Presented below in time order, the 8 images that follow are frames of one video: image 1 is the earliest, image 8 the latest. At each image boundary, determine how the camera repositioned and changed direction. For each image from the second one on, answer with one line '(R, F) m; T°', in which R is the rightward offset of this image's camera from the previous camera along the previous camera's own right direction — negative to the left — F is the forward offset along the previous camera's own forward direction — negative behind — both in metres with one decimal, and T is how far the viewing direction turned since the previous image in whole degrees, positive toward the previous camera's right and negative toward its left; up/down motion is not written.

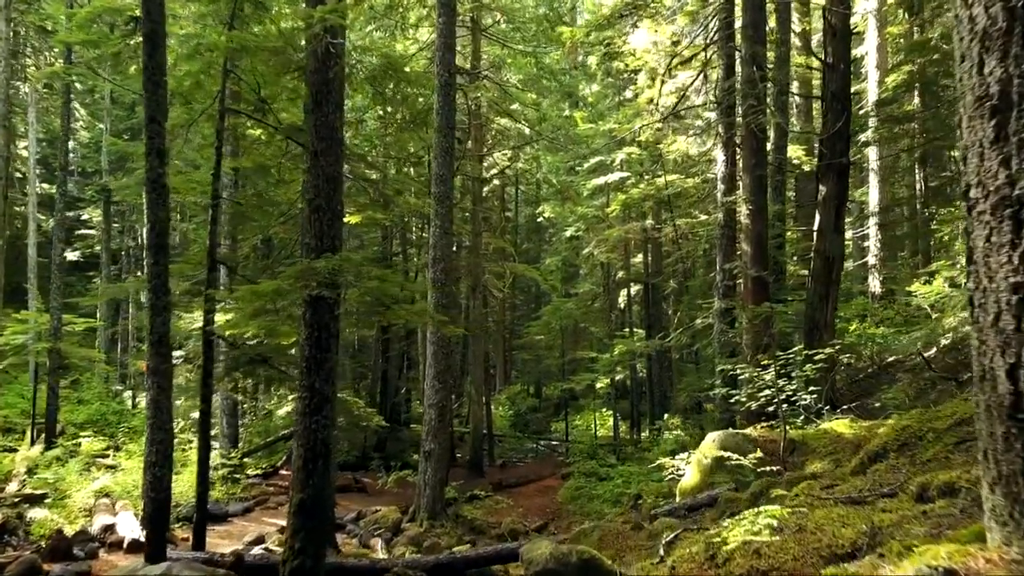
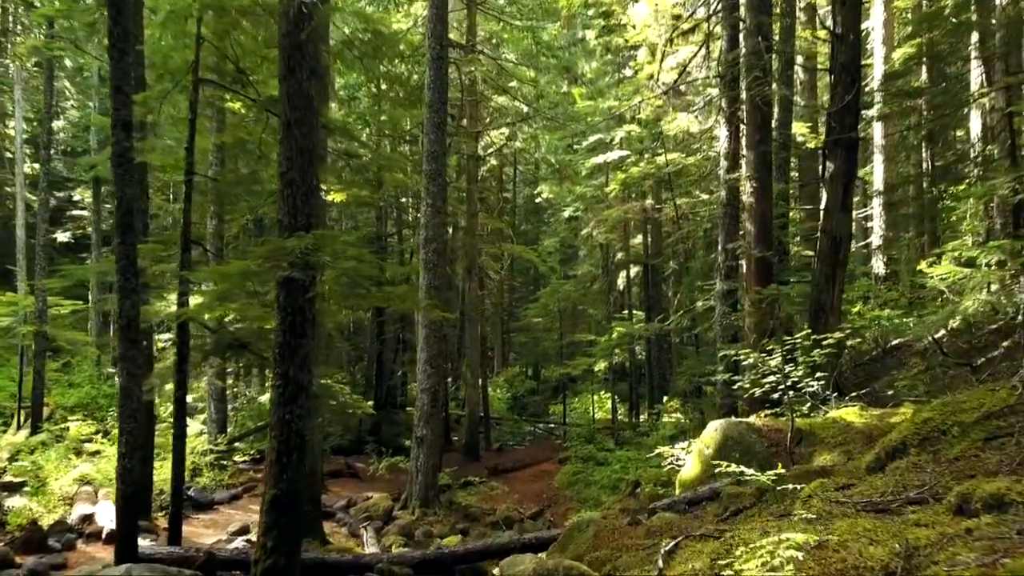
(+0.1, +0.4) m; 0°
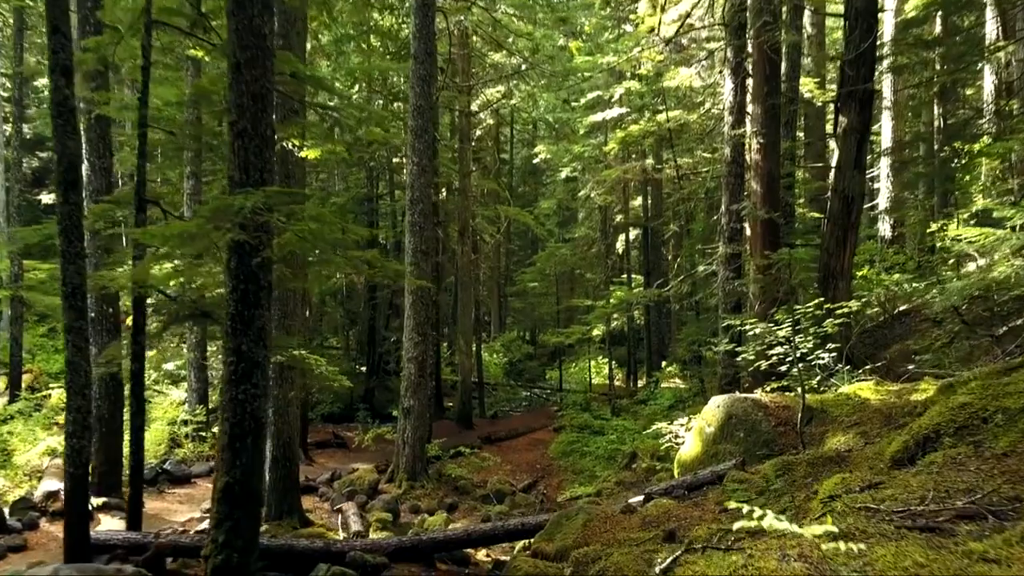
(+0.1, +0.7) m; 0°
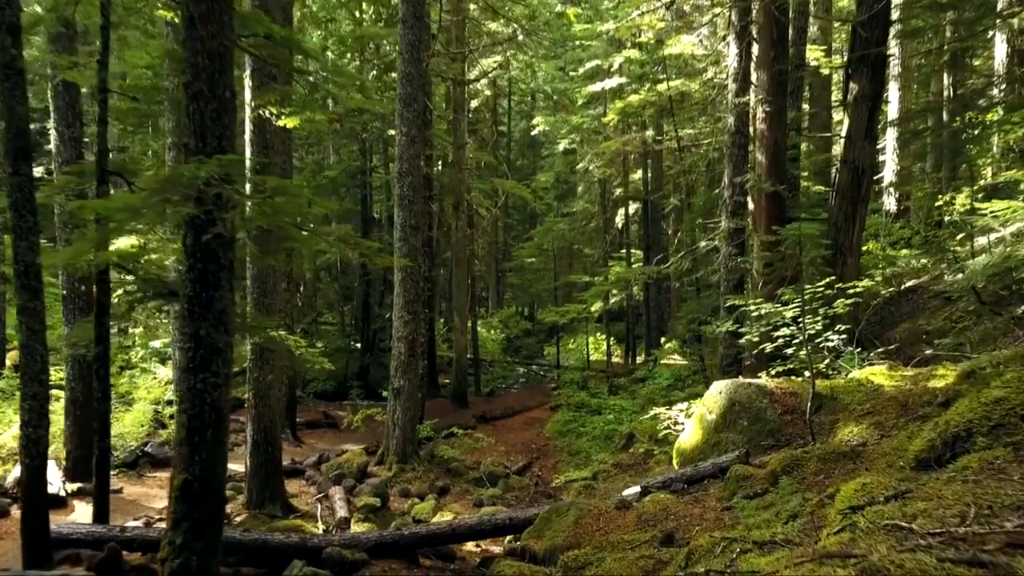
(+0.1, +0.5) m; 0°
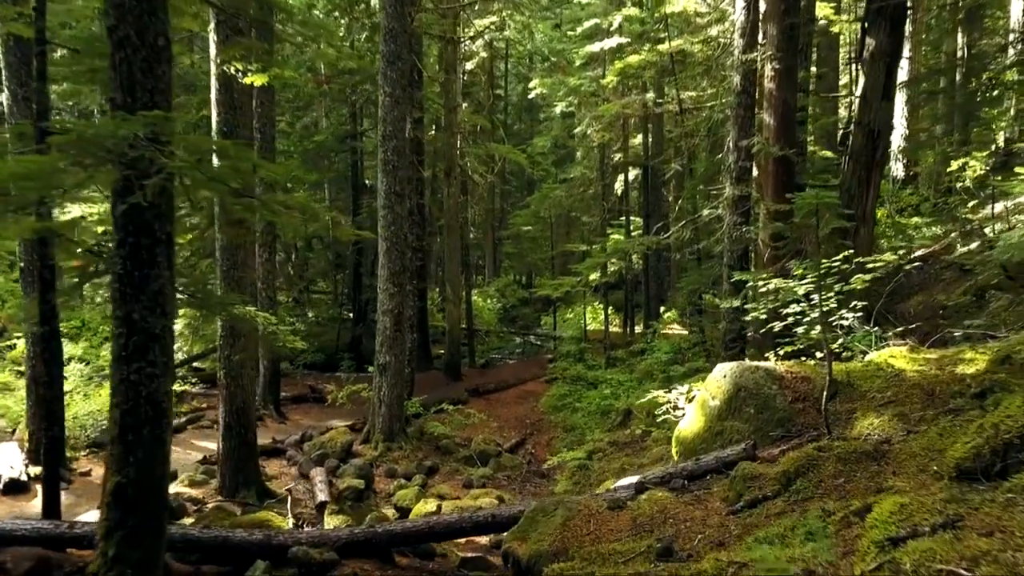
(+0.1, +0.6) m; 0°
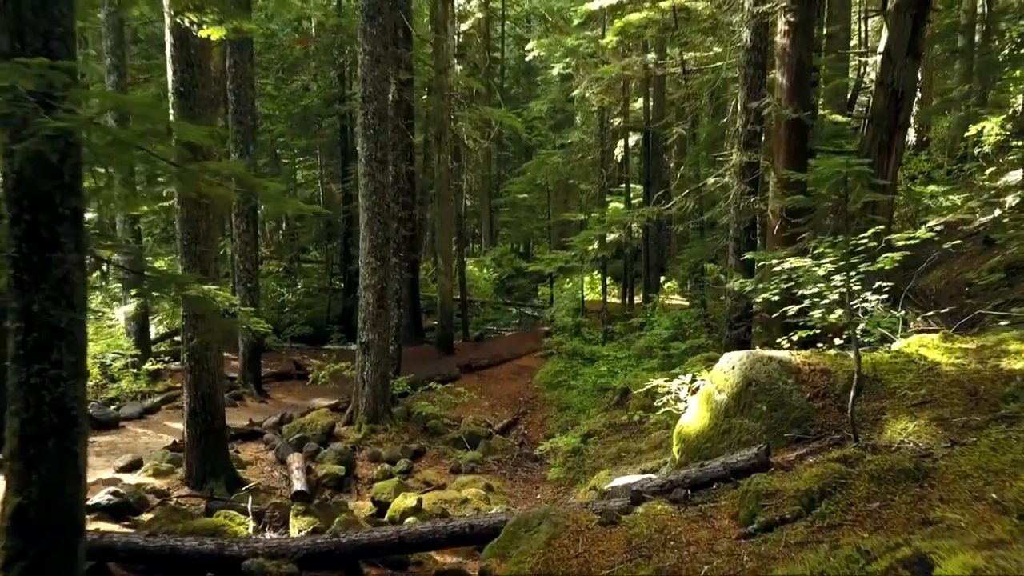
(+0.1, +0.7) m; 0°
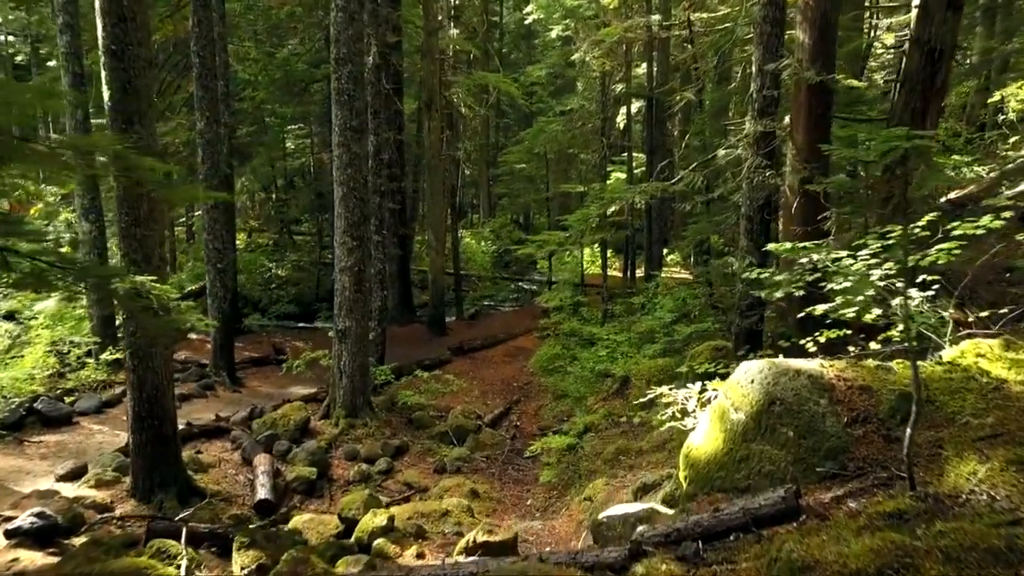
(+0.2, +0.9) m; 0°
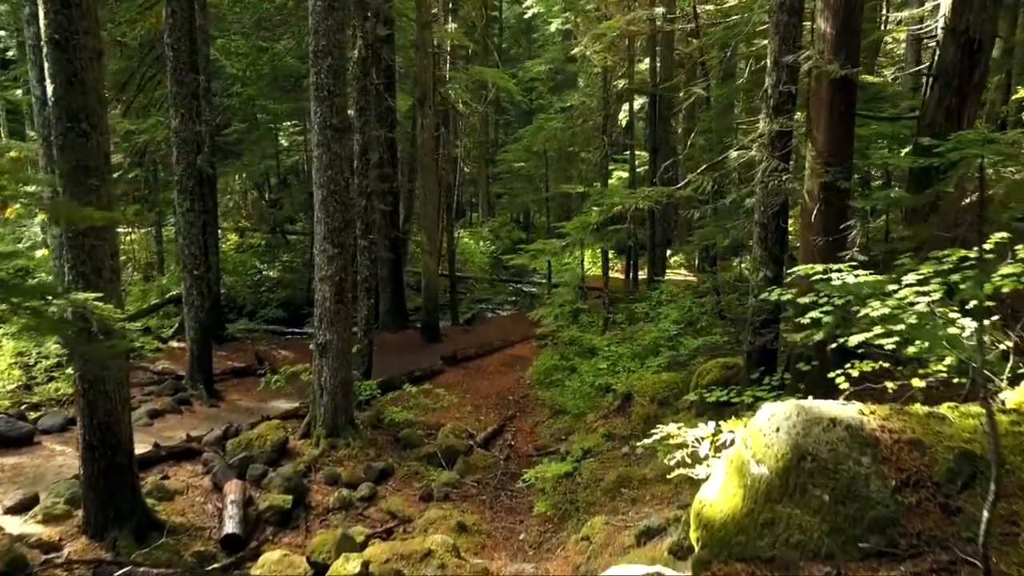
(+0.1, +0.7) m; 0°
